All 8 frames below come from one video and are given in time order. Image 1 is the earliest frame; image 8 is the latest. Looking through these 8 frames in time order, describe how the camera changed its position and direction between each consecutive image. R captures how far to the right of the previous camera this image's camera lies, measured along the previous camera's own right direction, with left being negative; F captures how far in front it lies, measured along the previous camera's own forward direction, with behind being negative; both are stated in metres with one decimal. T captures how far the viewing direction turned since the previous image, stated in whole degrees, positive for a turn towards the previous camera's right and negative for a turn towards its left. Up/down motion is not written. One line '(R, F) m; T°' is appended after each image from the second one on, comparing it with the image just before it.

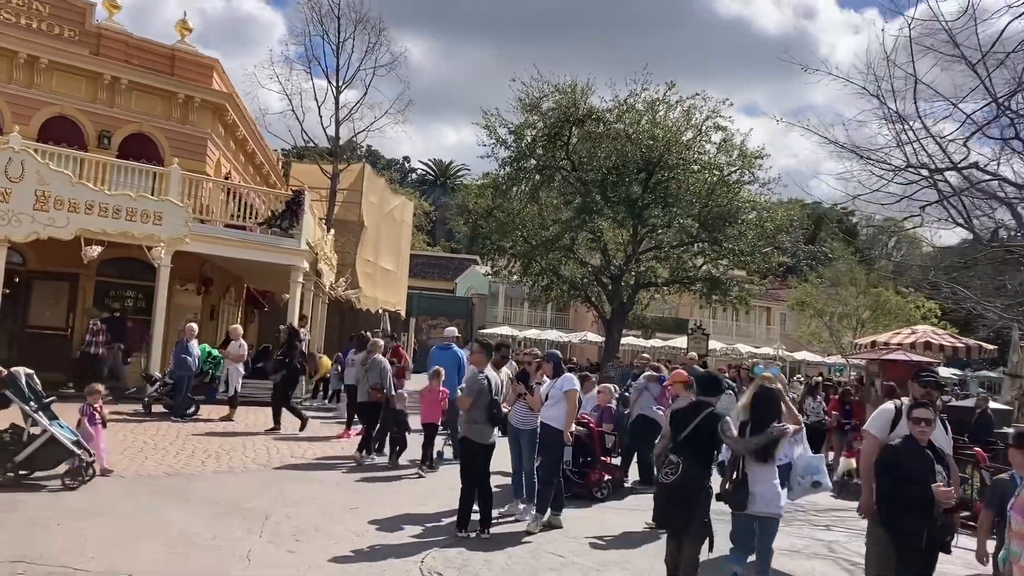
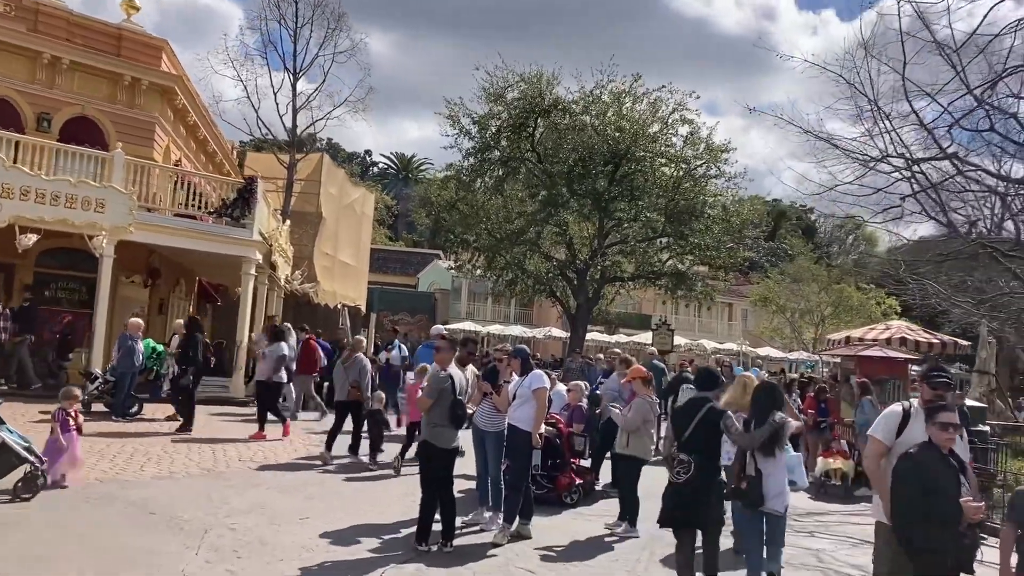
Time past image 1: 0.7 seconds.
(0.0, +0.6) m; +2°
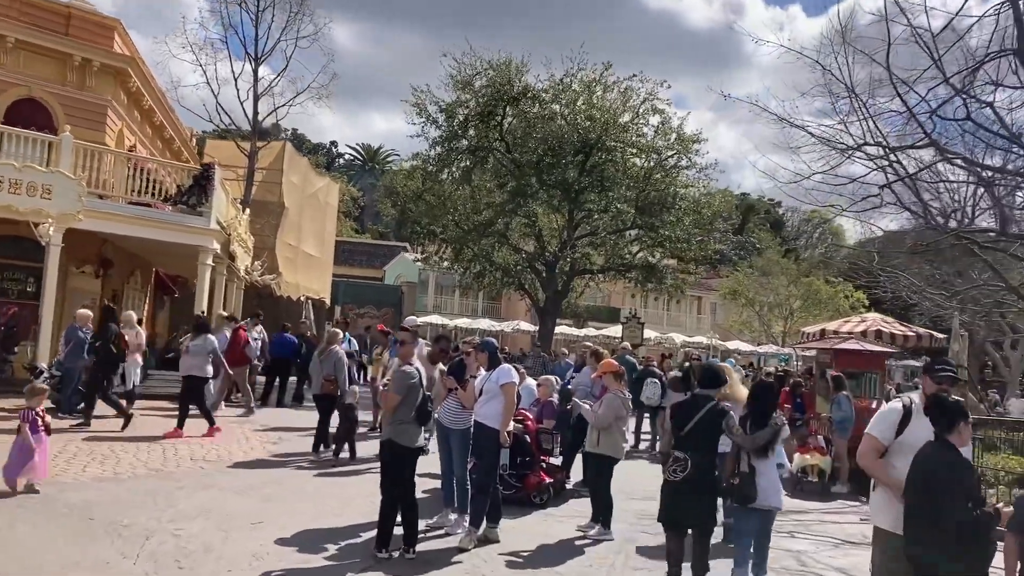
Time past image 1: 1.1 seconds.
(0.0, +0.4) m; +2°
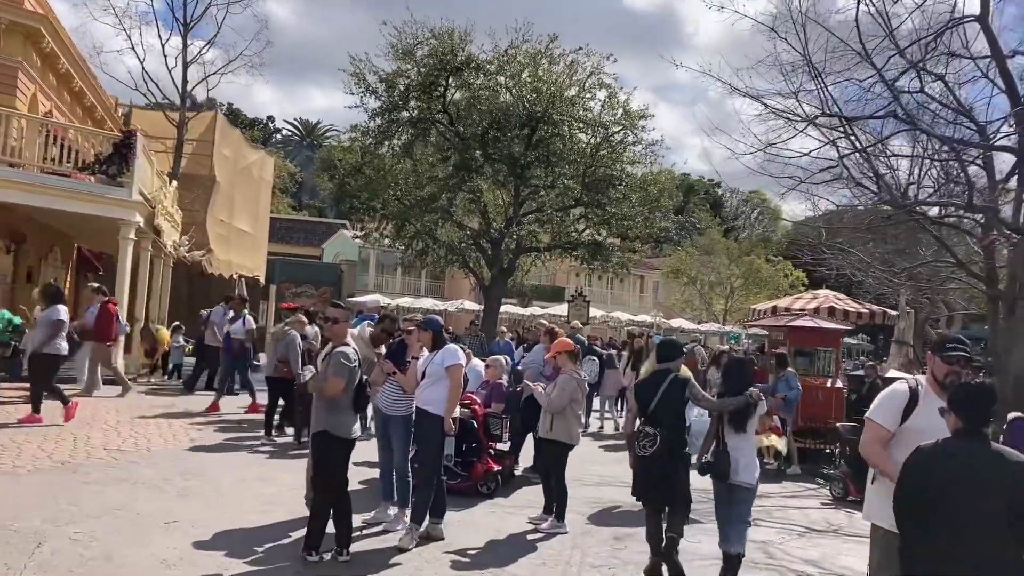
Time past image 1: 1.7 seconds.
(0.0, +0.6) m; +4°
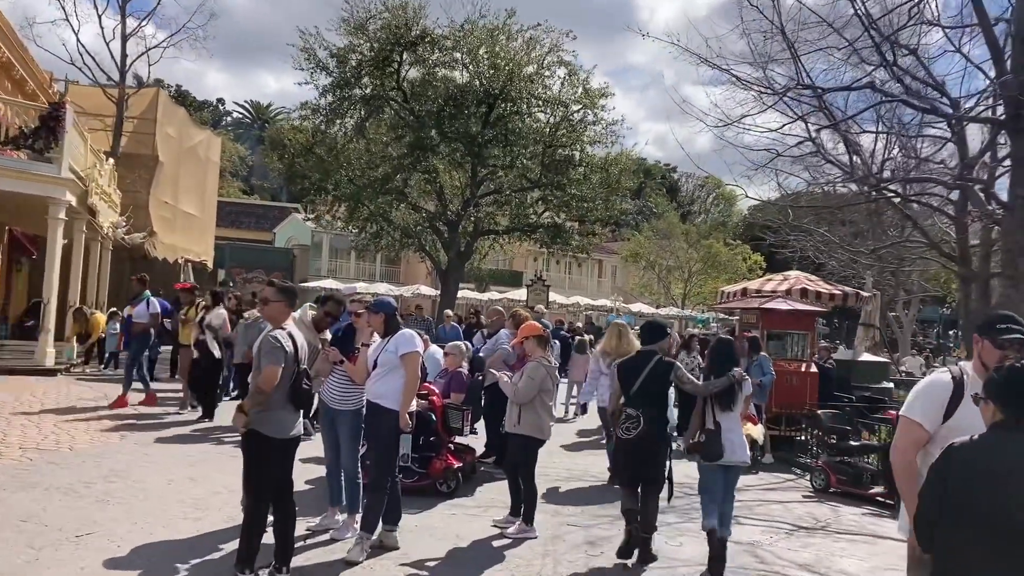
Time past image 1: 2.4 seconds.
(0.0, +0.7) m; +3°
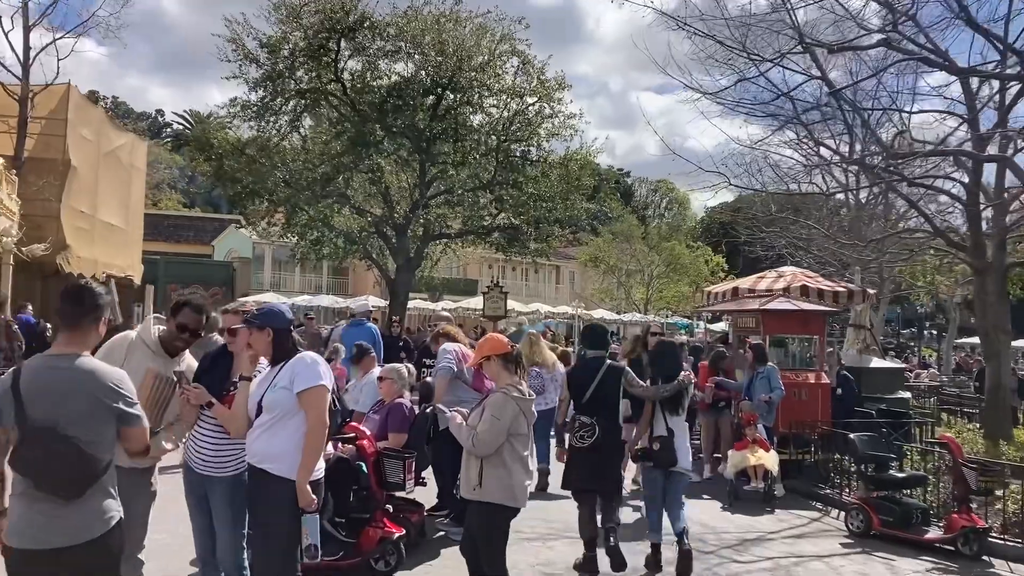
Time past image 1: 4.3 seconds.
(0.0, +1.8) m; +3°
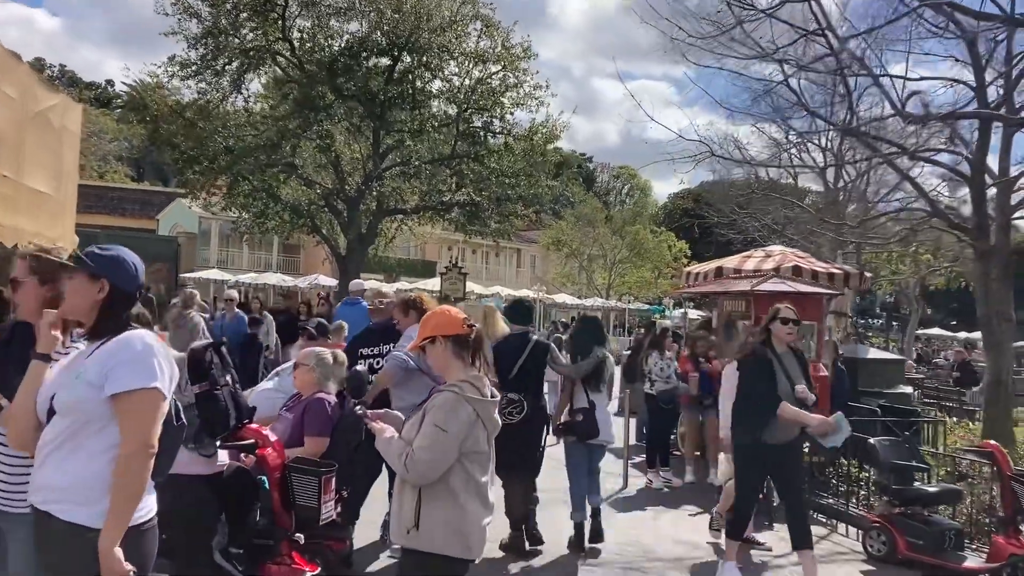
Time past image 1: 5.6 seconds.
(0.0, +1.2) m; +3°
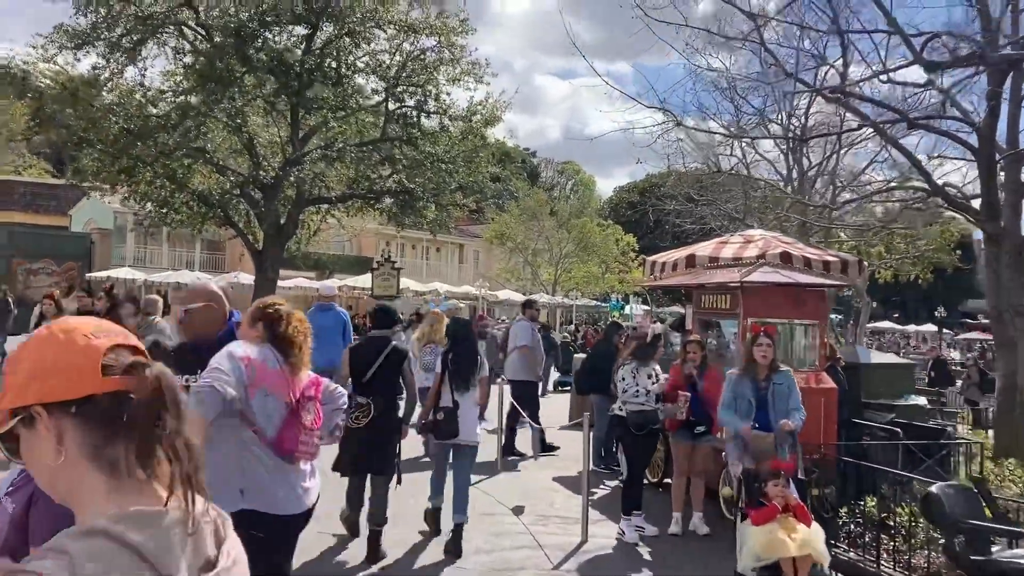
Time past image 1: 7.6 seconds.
(+0.1, +1.8) m; +3°
